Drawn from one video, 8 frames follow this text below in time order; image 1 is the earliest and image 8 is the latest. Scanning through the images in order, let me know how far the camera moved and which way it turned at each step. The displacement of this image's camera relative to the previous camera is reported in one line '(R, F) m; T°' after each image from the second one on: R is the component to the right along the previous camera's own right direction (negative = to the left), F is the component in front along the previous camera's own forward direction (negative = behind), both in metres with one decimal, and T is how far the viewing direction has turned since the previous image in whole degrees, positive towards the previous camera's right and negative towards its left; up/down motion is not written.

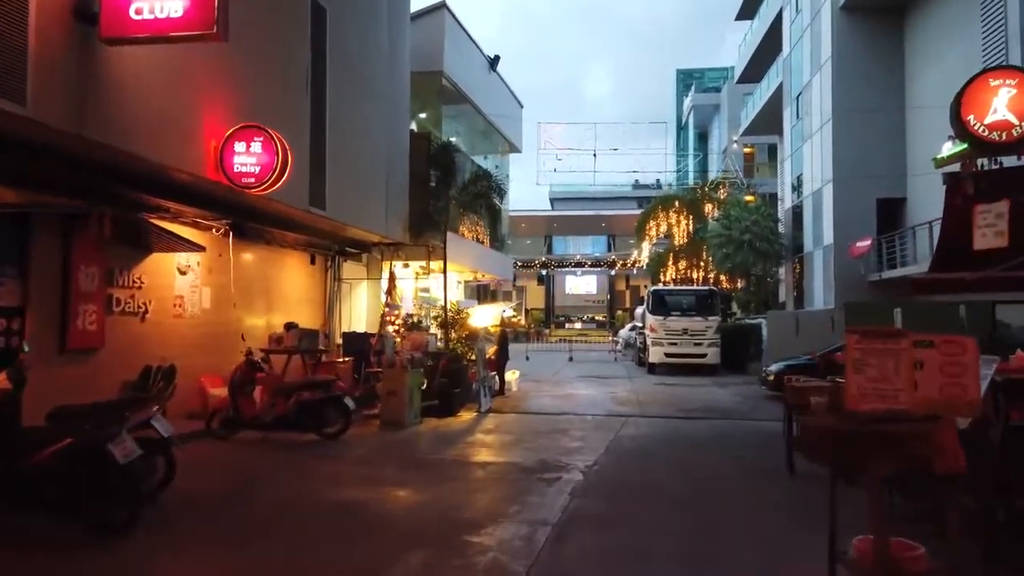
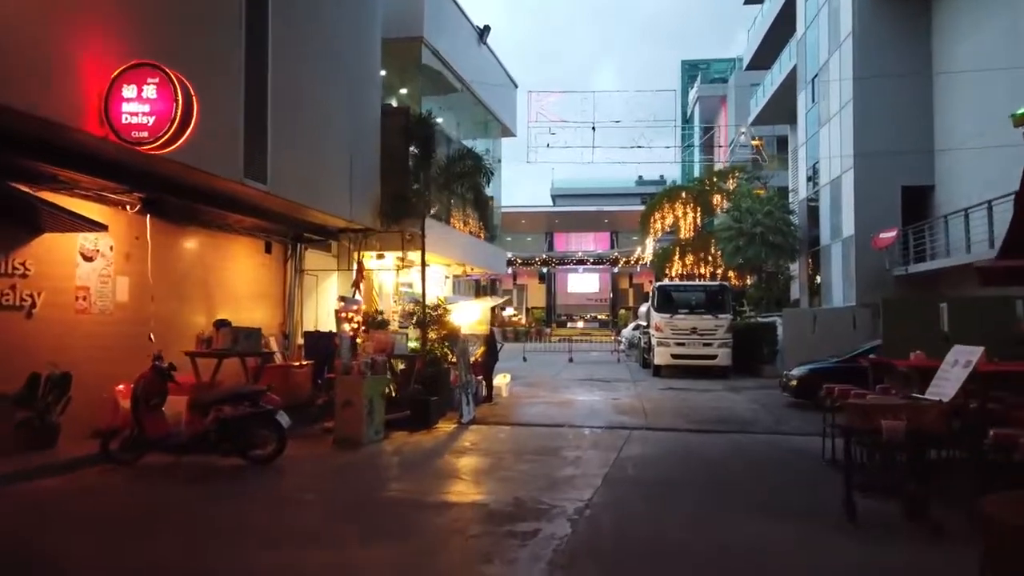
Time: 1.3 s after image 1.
(+0.3, +2.3) m; 0°
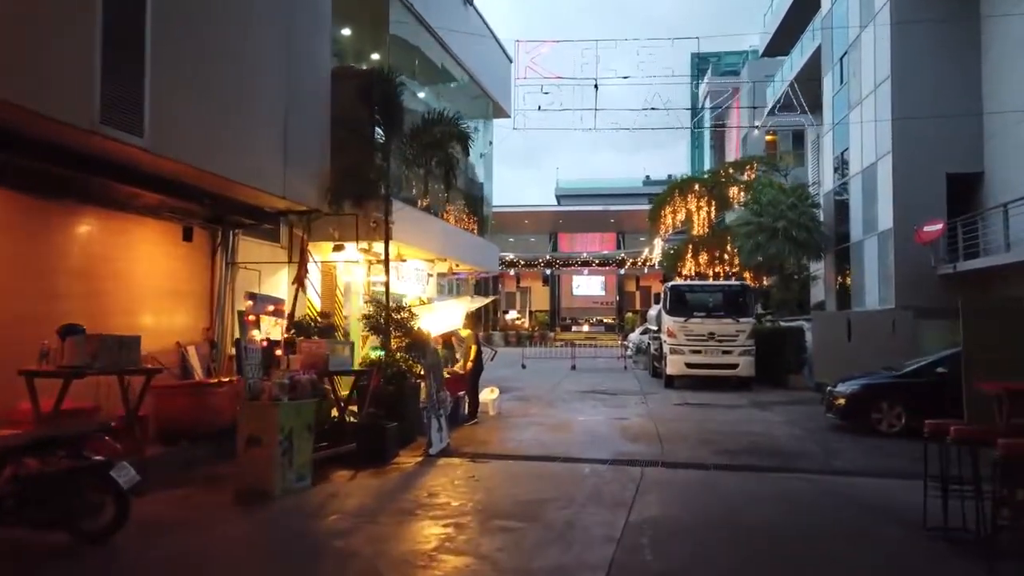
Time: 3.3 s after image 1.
(+0.4, +3.1) m; 0°
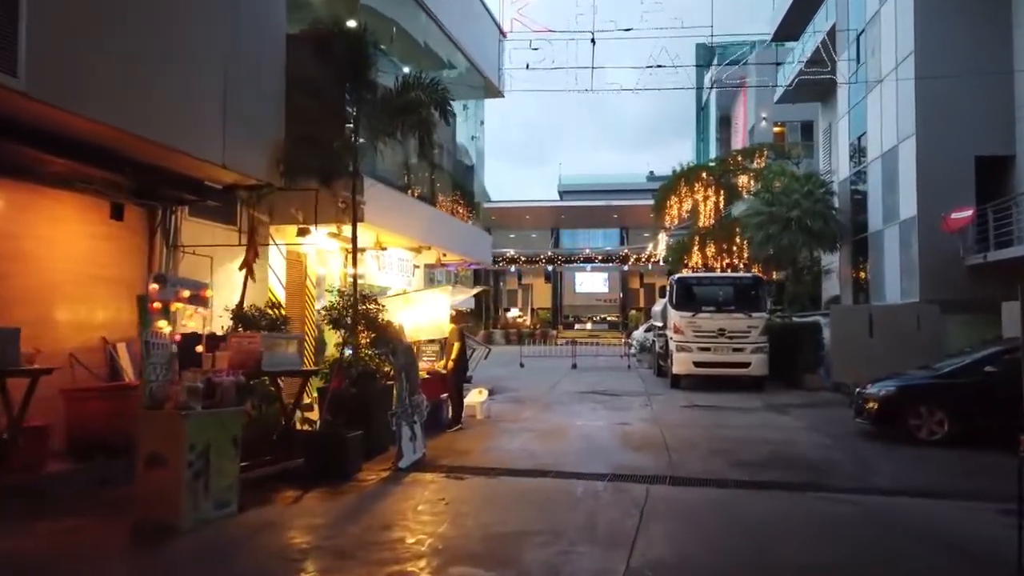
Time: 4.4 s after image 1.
(+0.3, +1.7) m; 0°
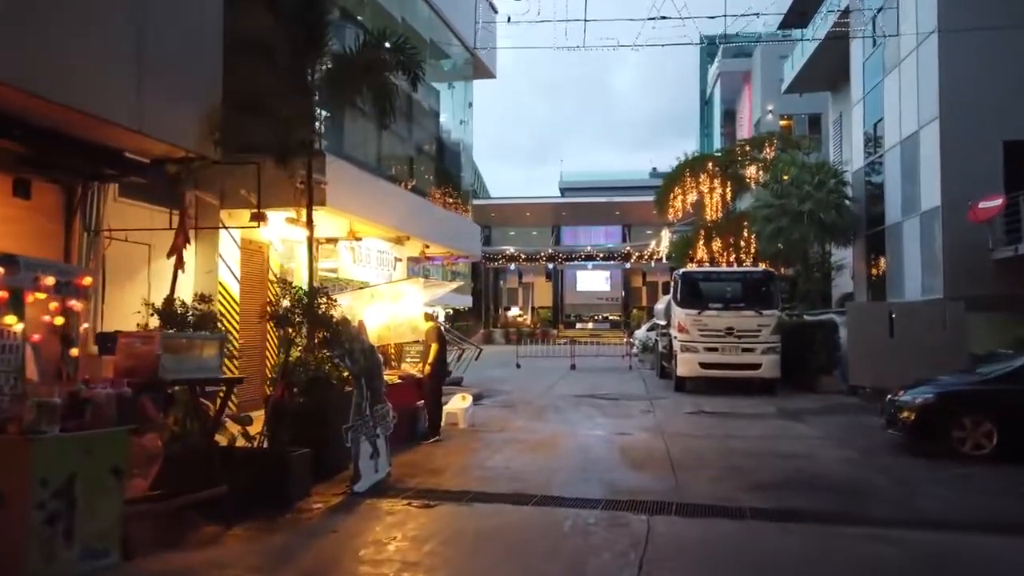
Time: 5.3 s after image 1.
(+0.3, +1.6) m; 0°
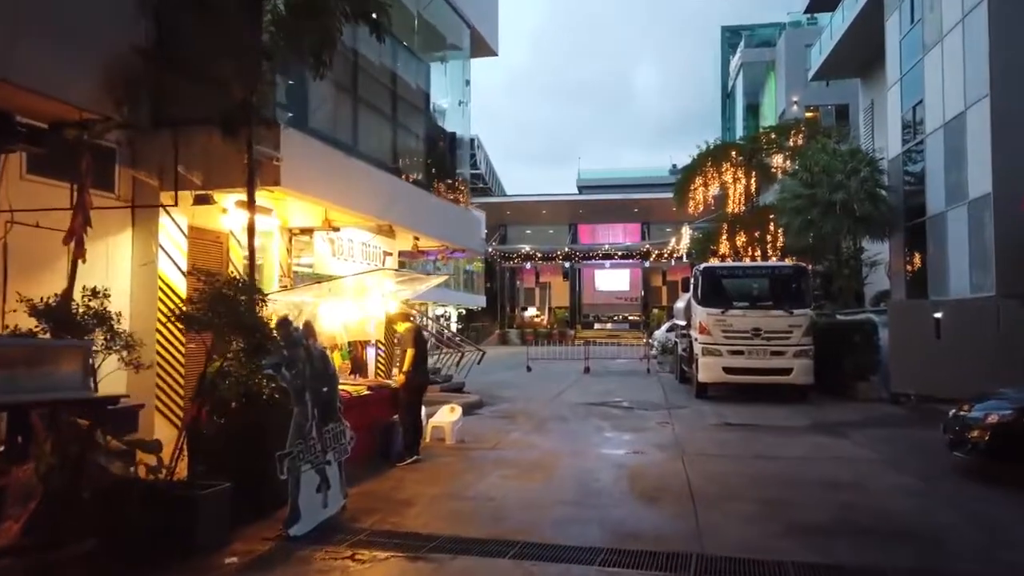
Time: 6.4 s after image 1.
(+0.4, +1.8) m; -2°
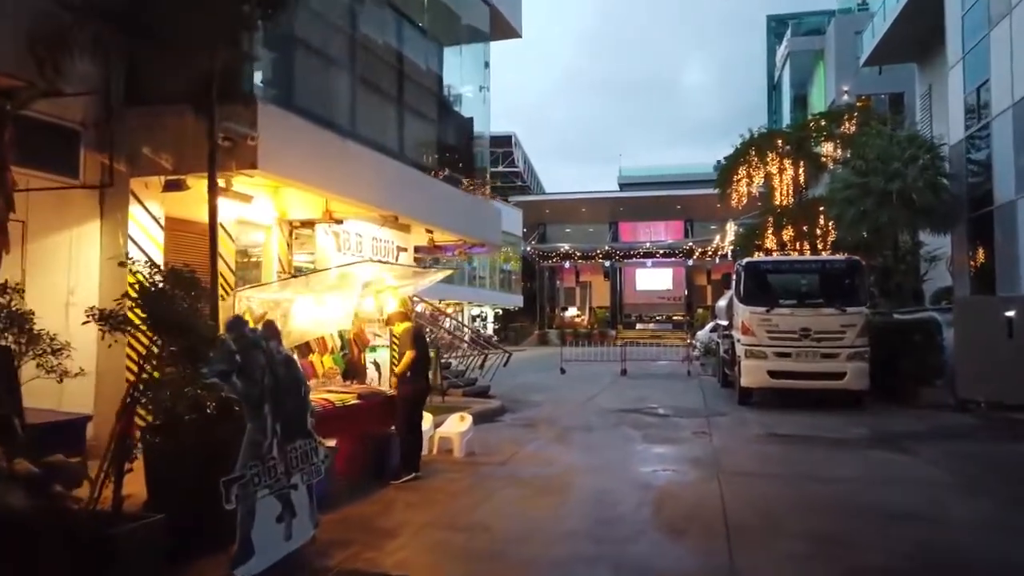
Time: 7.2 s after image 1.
(+0.4, +1.2) m; -3°
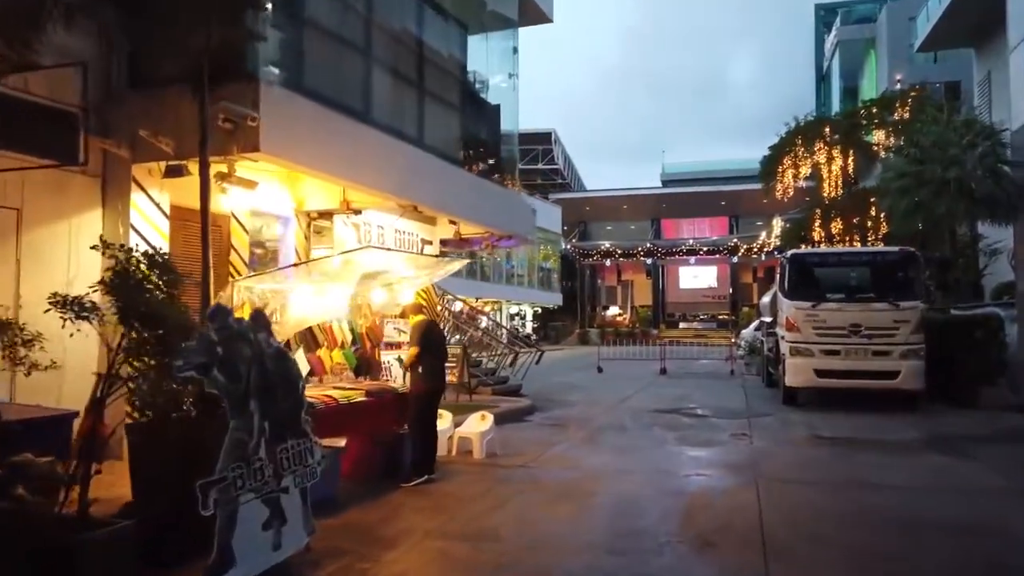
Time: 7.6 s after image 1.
(+0.3, +0.6) m; -3°
